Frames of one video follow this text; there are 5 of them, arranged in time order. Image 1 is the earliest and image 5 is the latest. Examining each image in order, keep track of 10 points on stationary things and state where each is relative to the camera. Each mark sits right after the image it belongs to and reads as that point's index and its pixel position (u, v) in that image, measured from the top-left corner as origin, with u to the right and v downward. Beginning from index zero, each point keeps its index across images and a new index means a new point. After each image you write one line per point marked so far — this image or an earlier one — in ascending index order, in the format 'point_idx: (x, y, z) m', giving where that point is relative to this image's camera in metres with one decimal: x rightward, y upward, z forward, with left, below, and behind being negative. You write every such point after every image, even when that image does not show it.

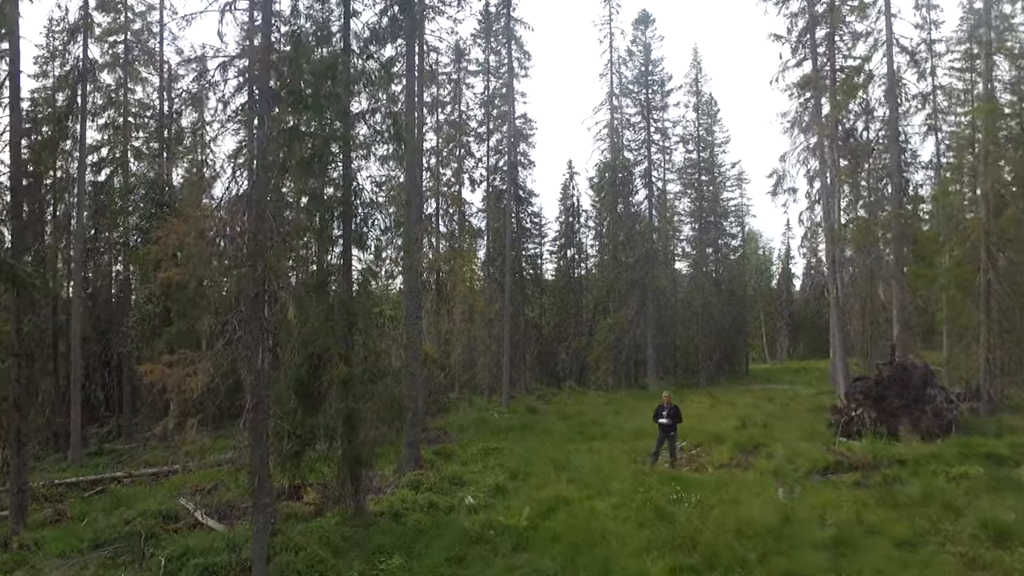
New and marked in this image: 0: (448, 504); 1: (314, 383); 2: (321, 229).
0: (-1.1, -3.7, +12.0) m
1: (-3.1, -1.5, +11.1) m
2: (-3.0, +0.9, +11.3) m
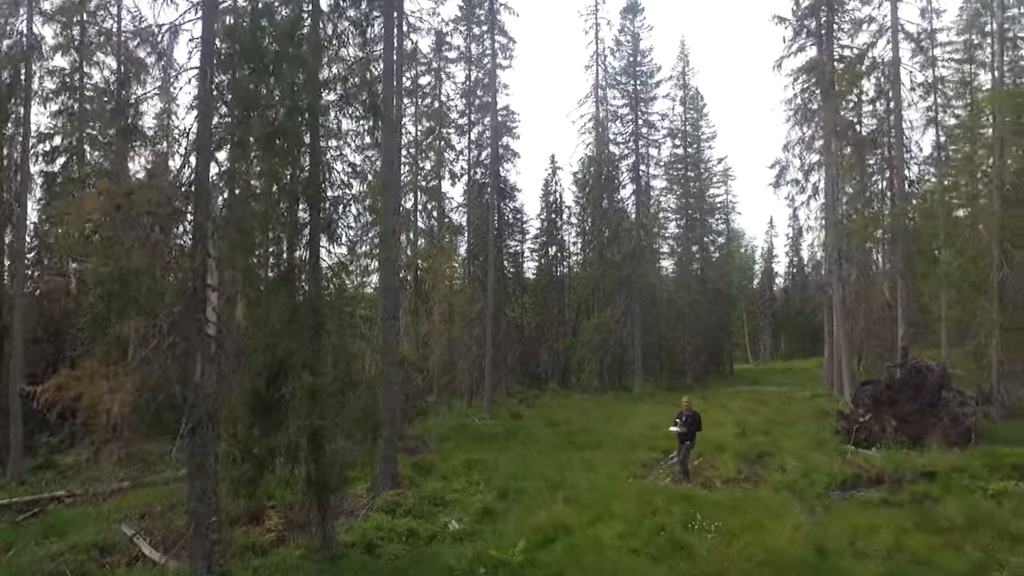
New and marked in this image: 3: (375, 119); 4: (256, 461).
0: (-1.2, -3.6, +10.5) m
1: (-3.2, -1.4, +9.6) m
2: (-3.1, +1.0, +9.7) m
3: (-2.1, +2.6, +10.8) m
4: (-3.3, -2.2, +9.3) m
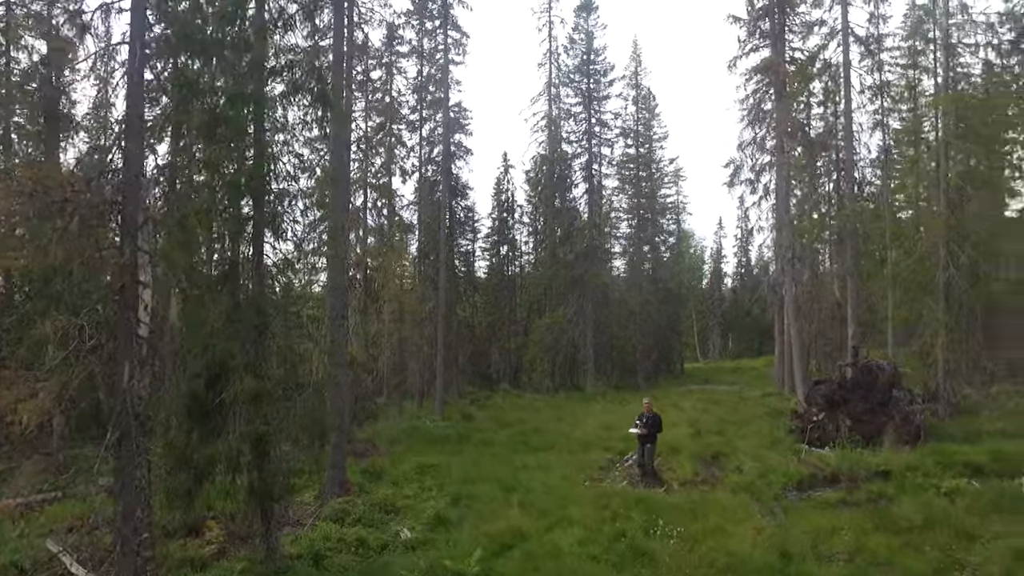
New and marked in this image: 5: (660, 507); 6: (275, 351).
0: (-1.9, -3.6, +10.0) m
1: (-3.7, -1.4, +8.9) m
2: (-3.7, +1.0, +9.1) m
3: (-2.7, +2.6, +10.2) m
4: (-3.8, -2.2, +8.6) m
5: (+2.2, -3.3, +10.7) m
6: (-3.1, -0.8, +9.2) m
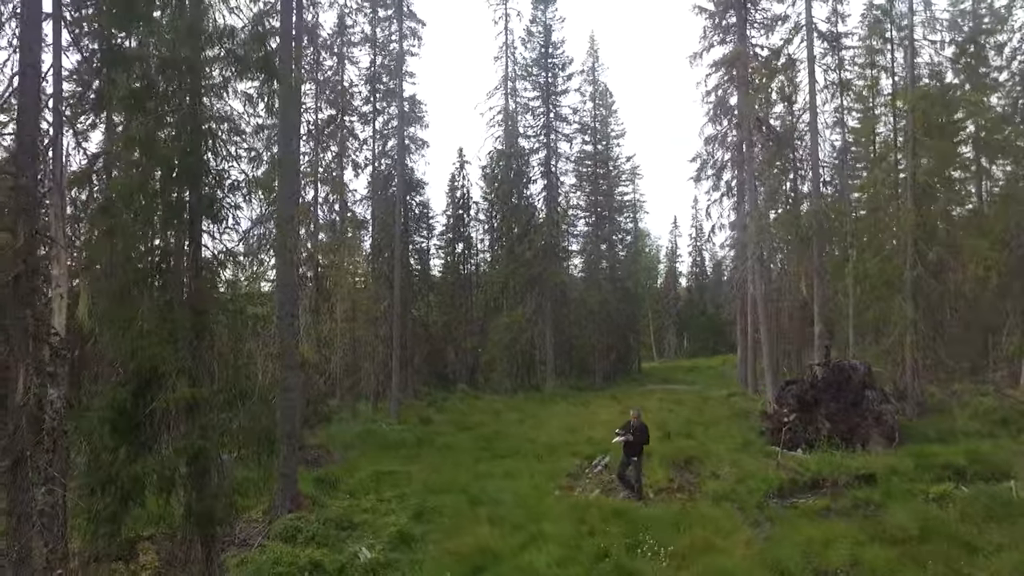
0: (-2.2, -3.5, +9.0) m
1: (-4.0, -1.3, +7.7) m
2: (-3.9, +1.1, +7.9) m
3: (-3.1, +2.7, +9.1) m
4: (-4.1, -2.2, +7.4) m
5: (+1.8, -3.3, +10.0) m
6: (-3.4, -0.8, +8.1) m
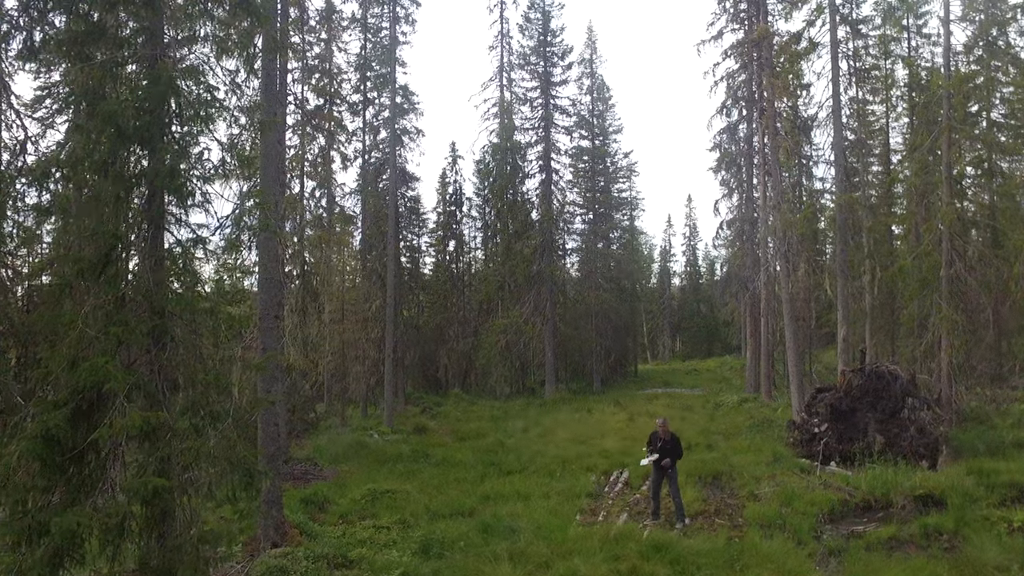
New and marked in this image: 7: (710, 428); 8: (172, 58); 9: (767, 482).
0: (-1.9, -3.5, +7.5) m
1: (-3.7, -1.3, +6.2) m
2: (-3.6, +1.1, +6.4) m
3: (-2.8, +2.7, +7.6) m
4: (-3.8, -2.1, +5.9) m
5: (+2.1, -3.2, +8.6) m
6: (-3.0, -0.7, +6.5) m
7: (+5.1, -3.6, +18.3) m
8: (-3.3, +2.2, +6.9) m
9: (+4.5, -3.4, +12.4) m
